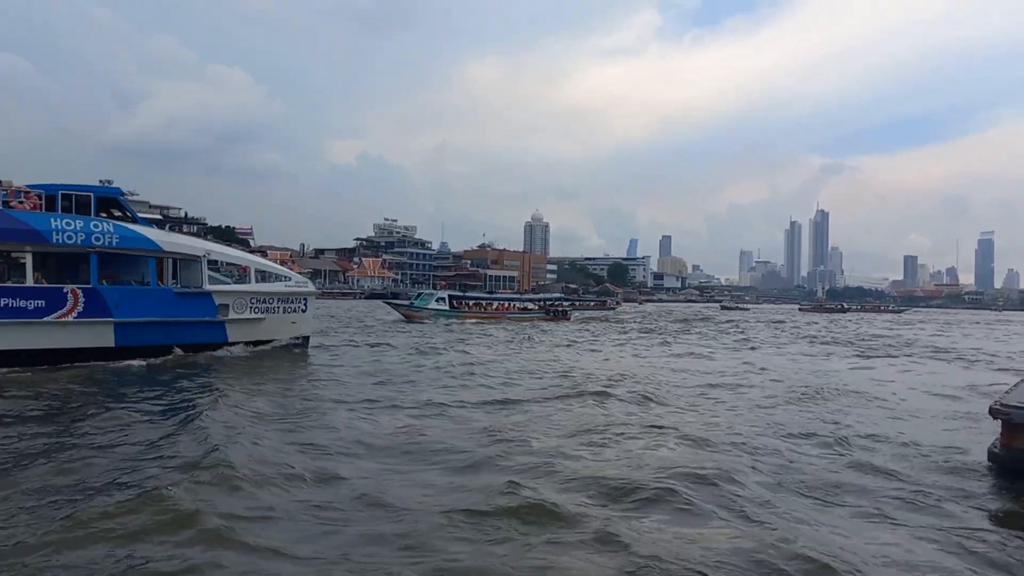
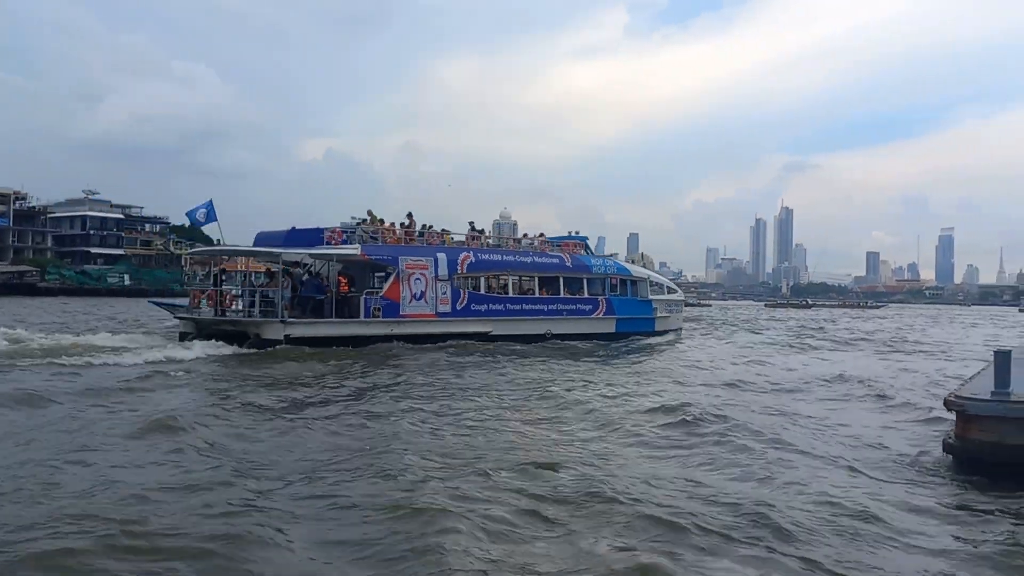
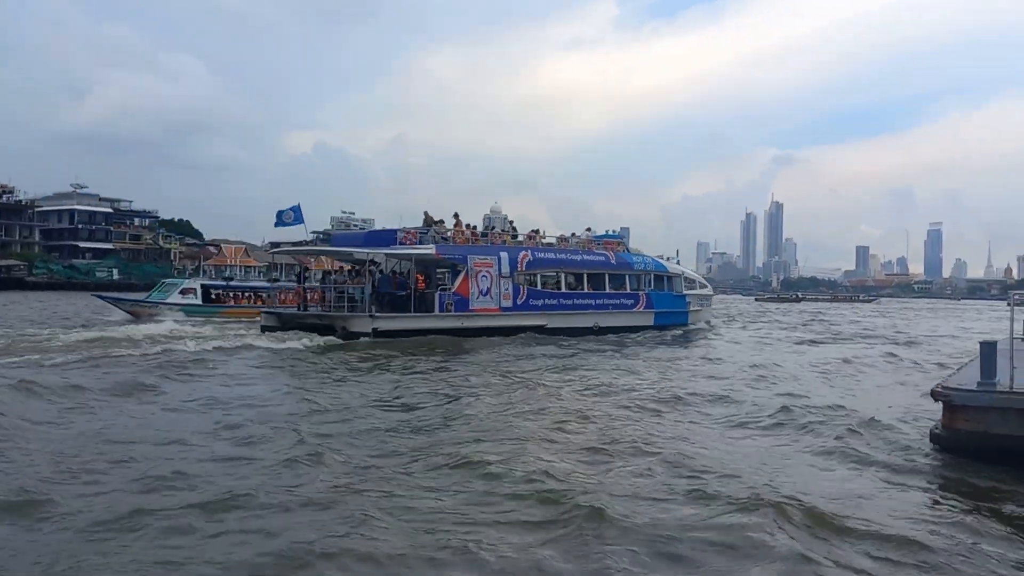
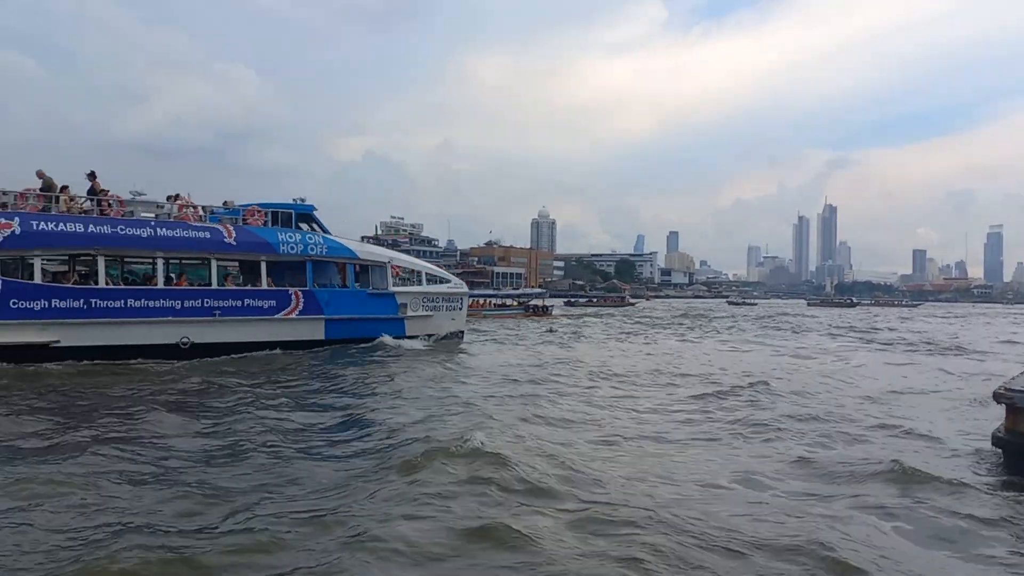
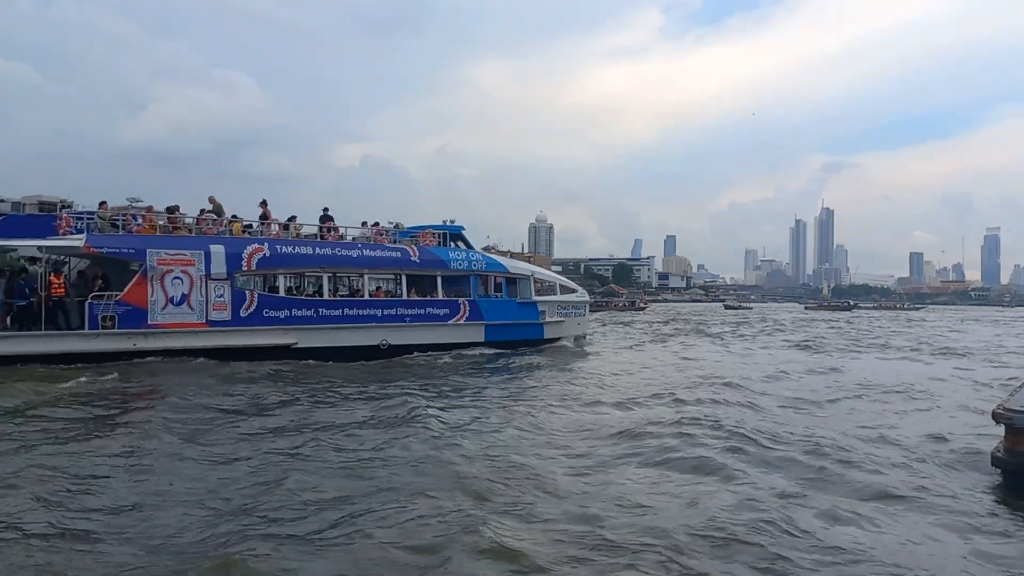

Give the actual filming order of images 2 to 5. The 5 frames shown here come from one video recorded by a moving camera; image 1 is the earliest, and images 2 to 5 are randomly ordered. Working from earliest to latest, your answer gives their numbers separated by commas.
4, 5, 2, 3
